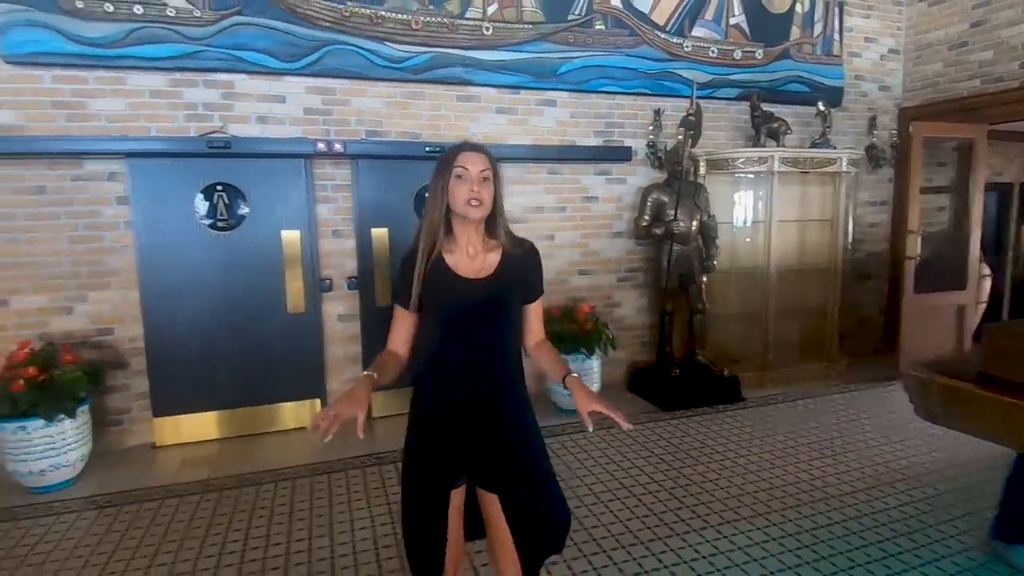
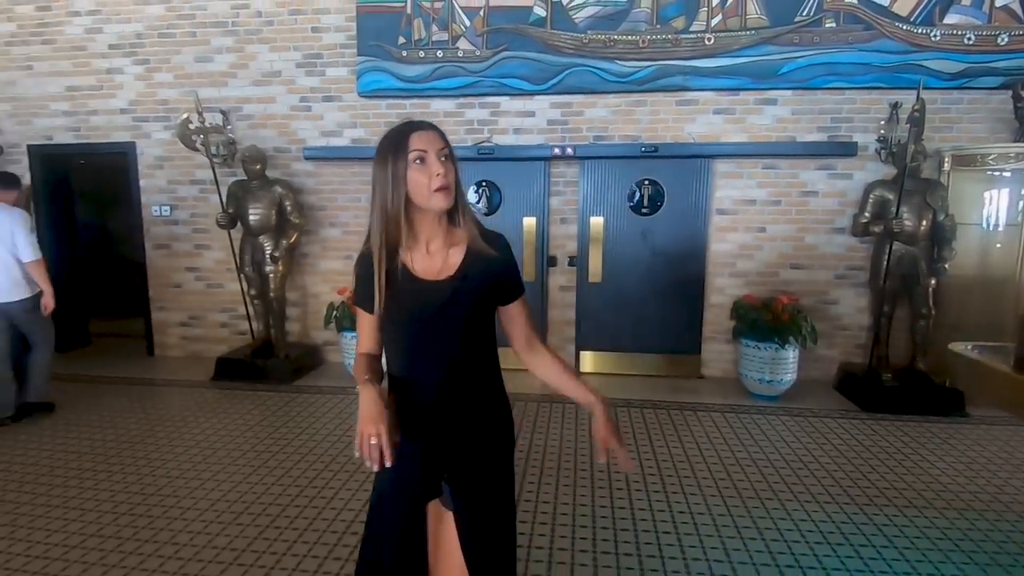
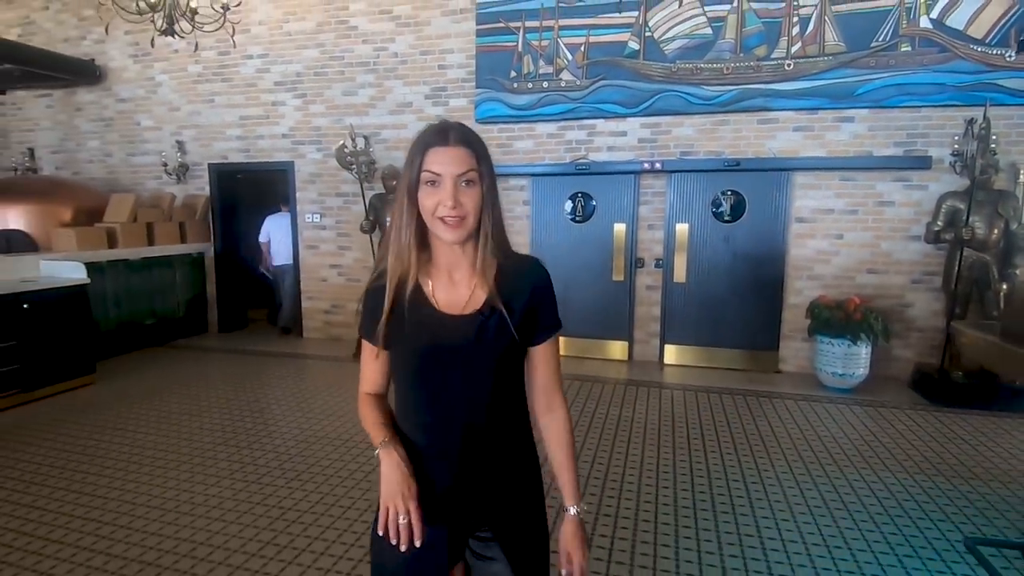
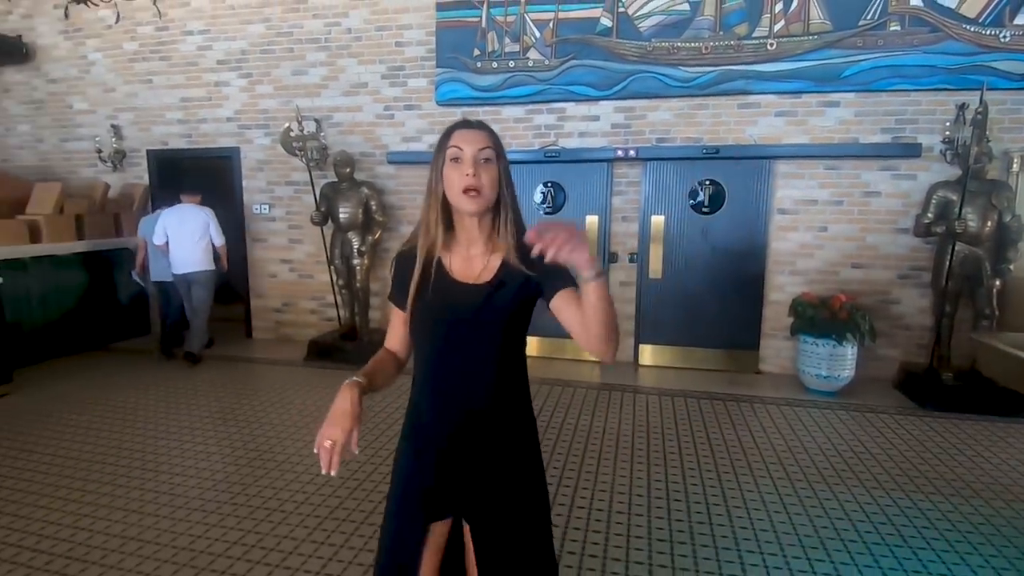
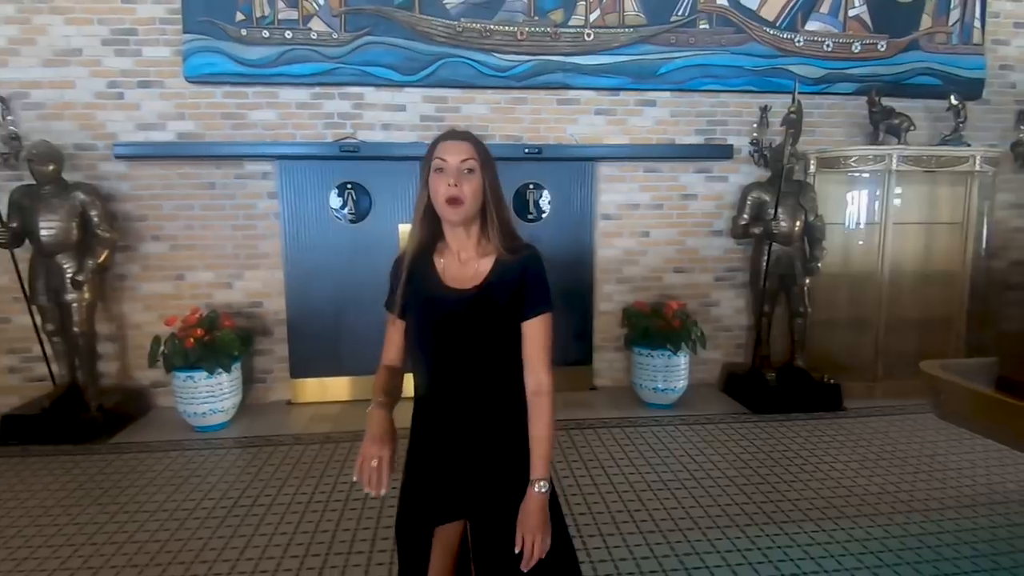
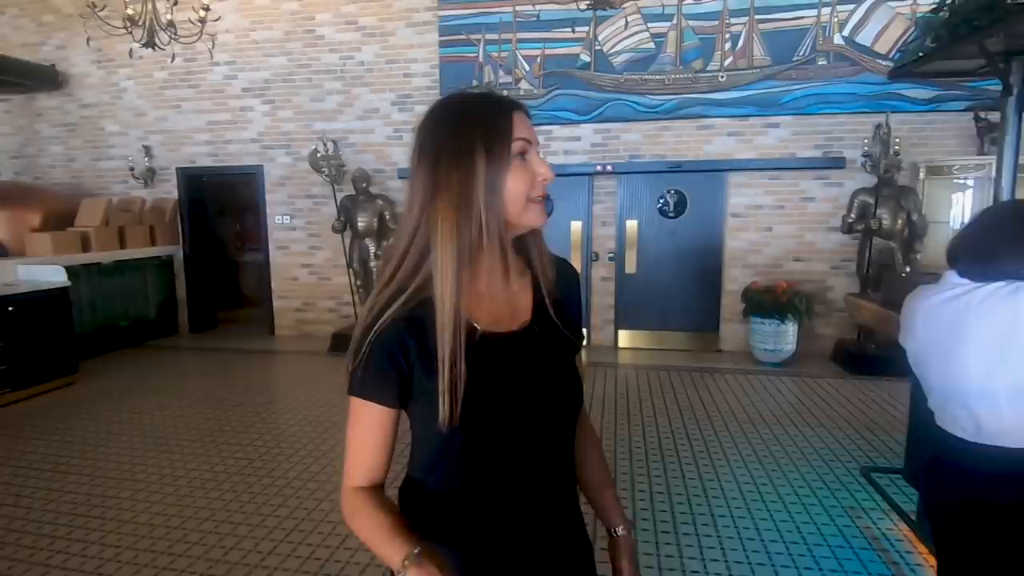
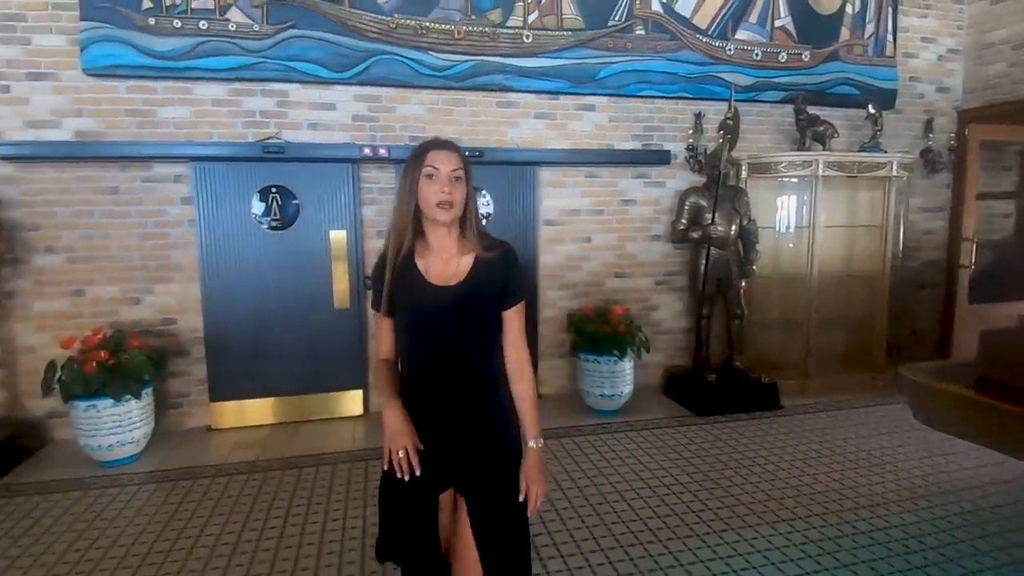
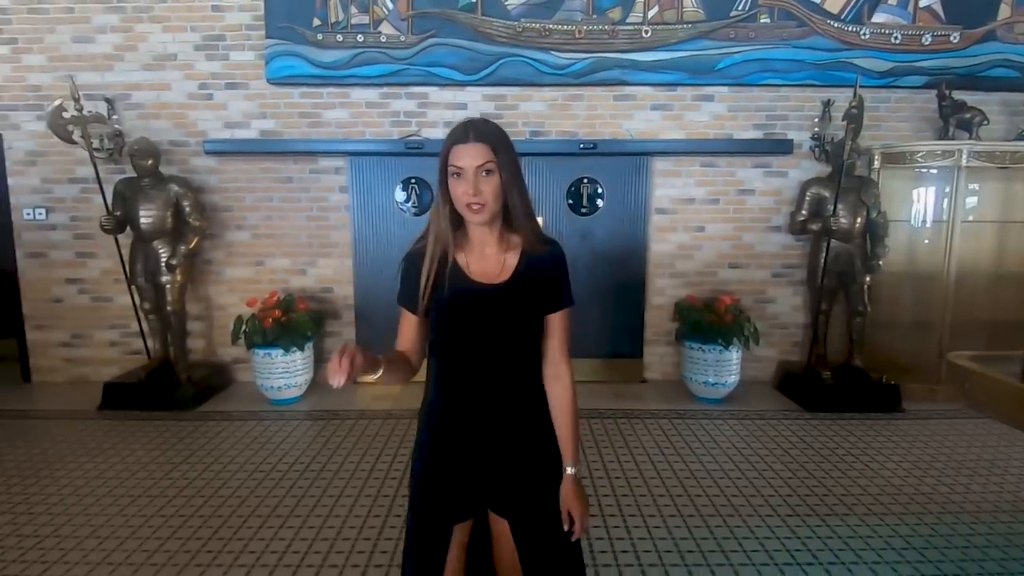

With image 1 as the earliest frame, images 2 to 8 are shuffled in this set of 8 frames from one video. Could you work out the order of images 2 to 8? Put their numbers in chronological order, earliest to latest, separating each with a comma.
7, 5, 8, 2, 4, 3, 6
